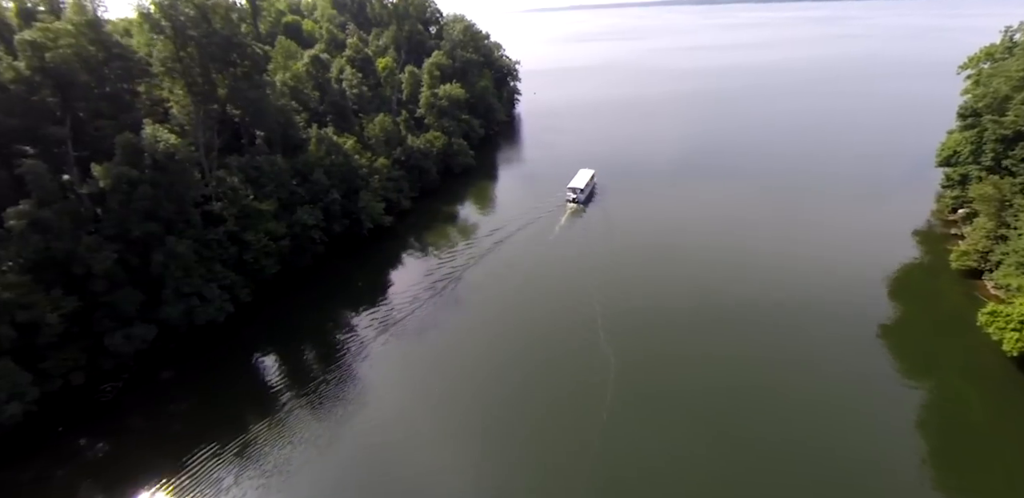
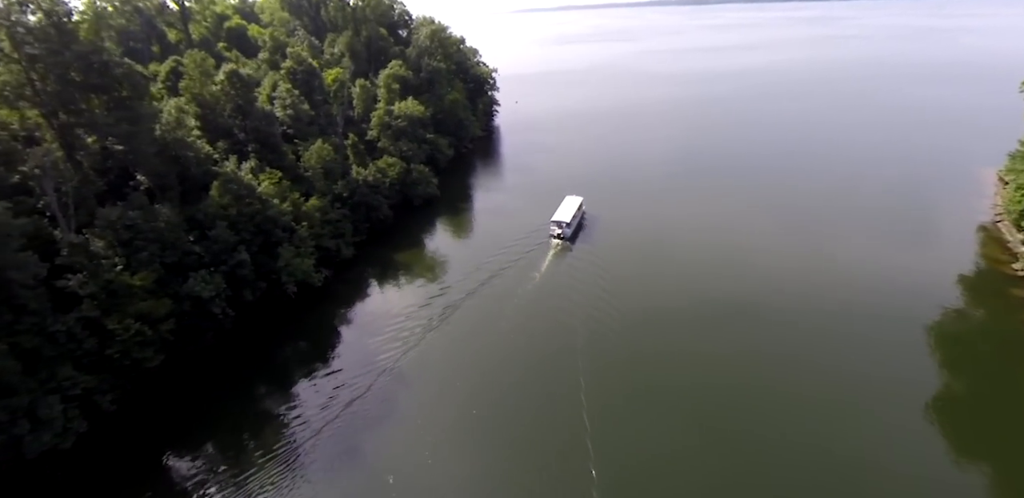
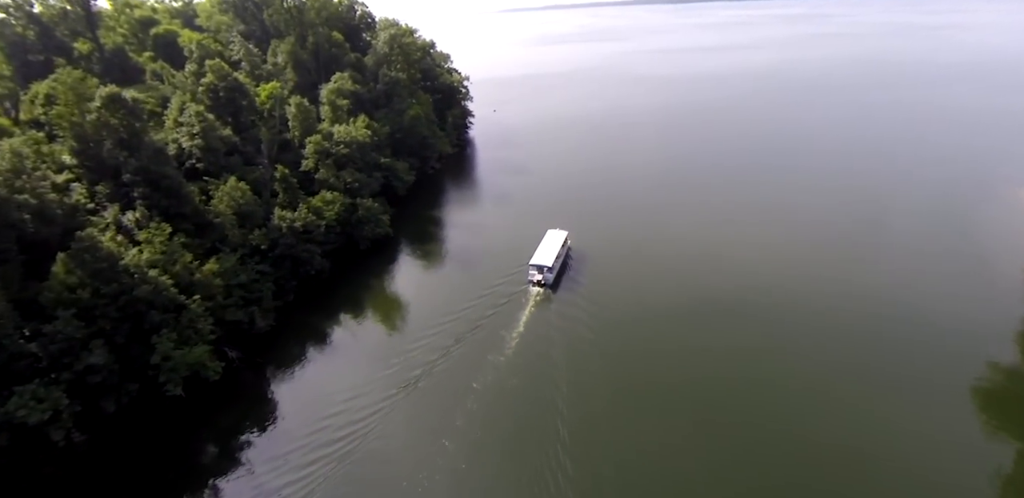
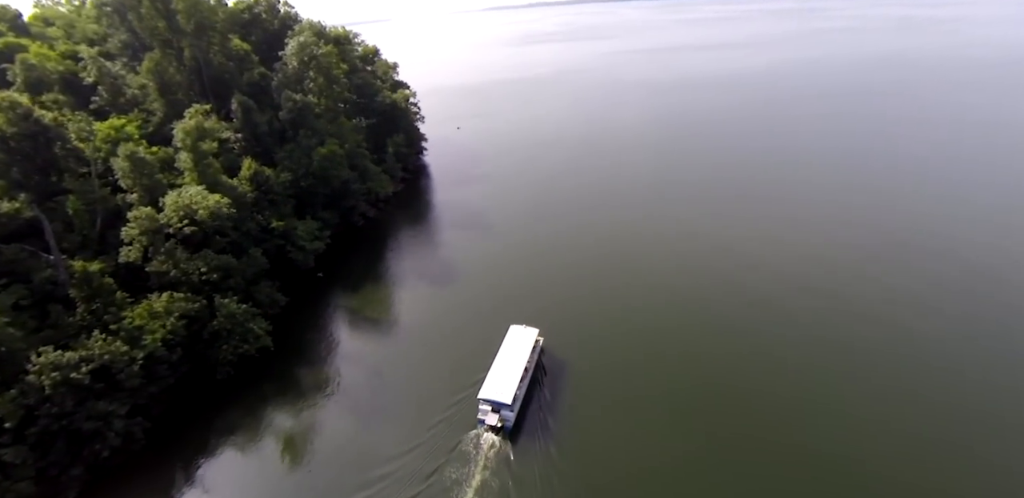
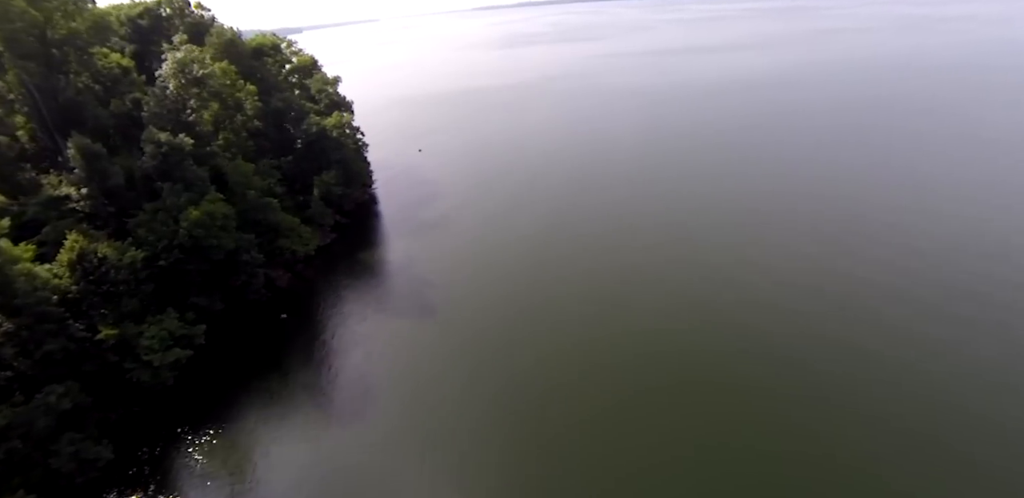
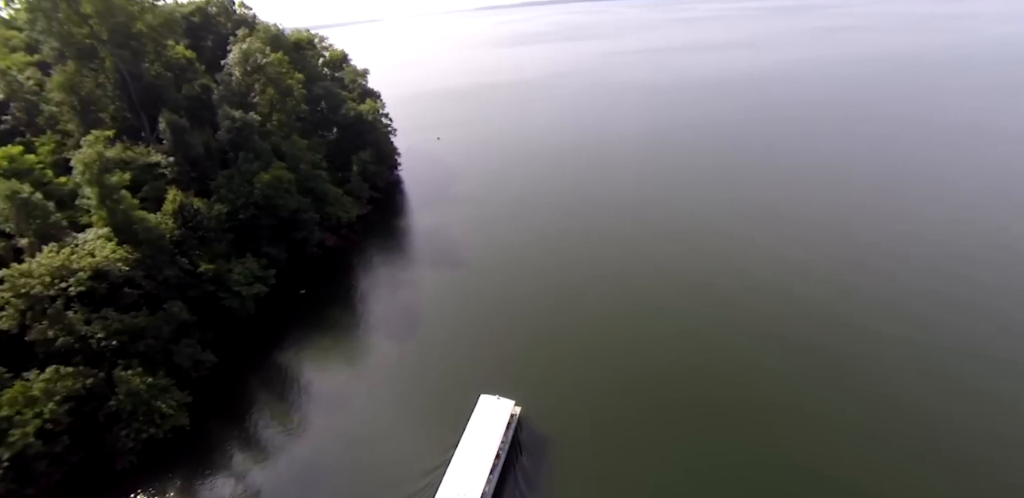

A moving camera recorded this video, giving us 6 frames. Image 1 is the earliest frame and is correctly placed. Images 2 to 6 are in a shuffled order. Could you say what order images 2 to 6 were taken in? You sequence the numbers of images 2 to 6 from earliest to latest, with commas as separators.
2, 3, 4, 6, 5
